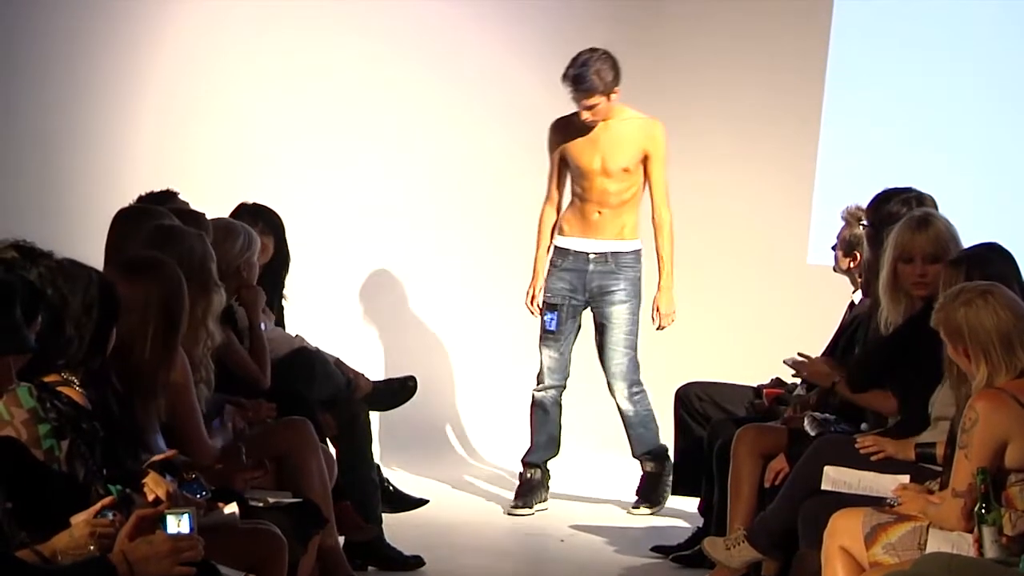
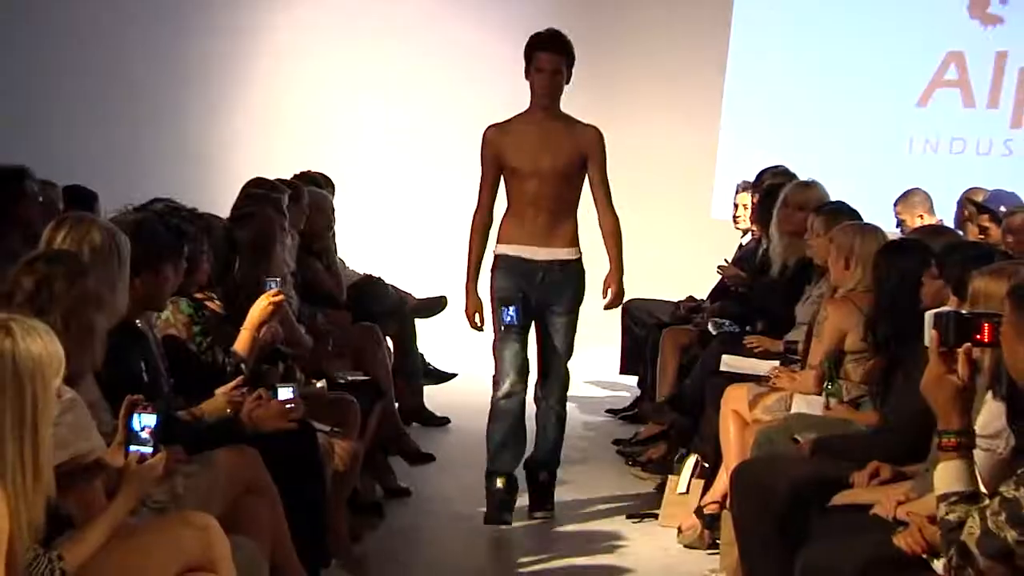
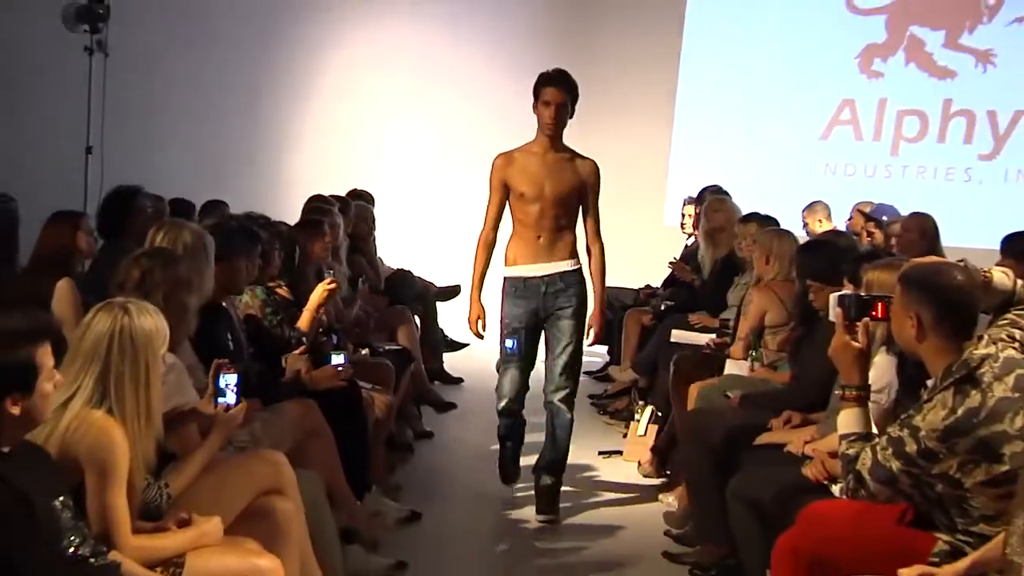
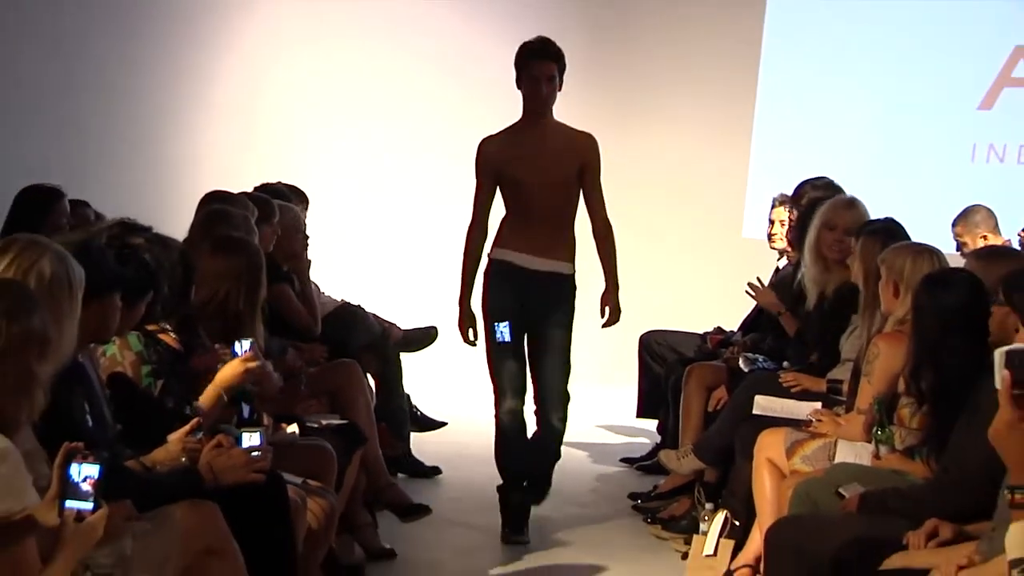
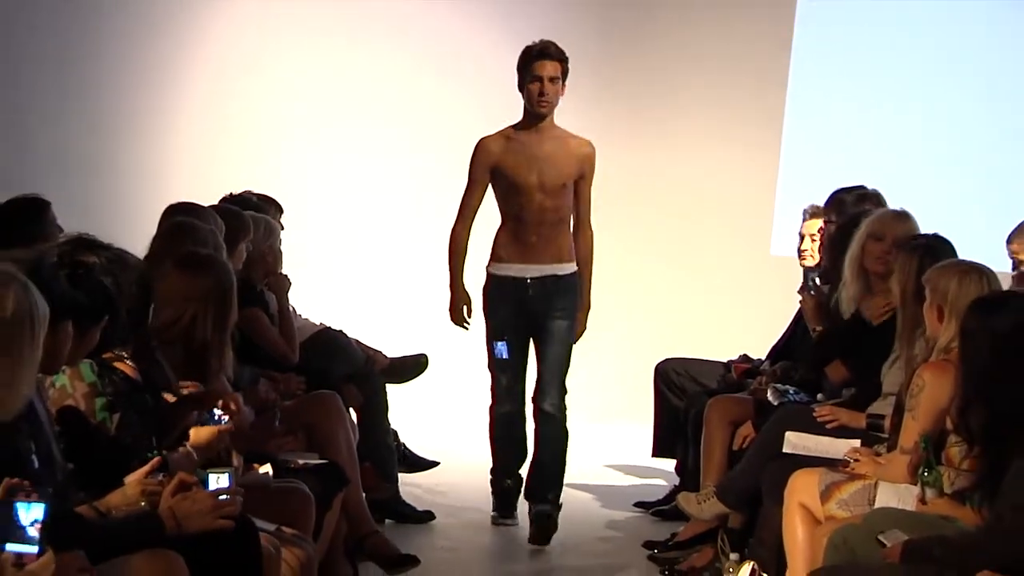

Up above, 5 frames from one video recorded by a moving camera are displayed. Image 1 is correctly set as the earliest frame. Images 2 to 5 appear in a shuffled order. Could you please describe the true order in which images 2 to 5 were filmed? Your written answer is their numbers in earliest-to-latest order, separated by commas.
5, 4, 2, 3
